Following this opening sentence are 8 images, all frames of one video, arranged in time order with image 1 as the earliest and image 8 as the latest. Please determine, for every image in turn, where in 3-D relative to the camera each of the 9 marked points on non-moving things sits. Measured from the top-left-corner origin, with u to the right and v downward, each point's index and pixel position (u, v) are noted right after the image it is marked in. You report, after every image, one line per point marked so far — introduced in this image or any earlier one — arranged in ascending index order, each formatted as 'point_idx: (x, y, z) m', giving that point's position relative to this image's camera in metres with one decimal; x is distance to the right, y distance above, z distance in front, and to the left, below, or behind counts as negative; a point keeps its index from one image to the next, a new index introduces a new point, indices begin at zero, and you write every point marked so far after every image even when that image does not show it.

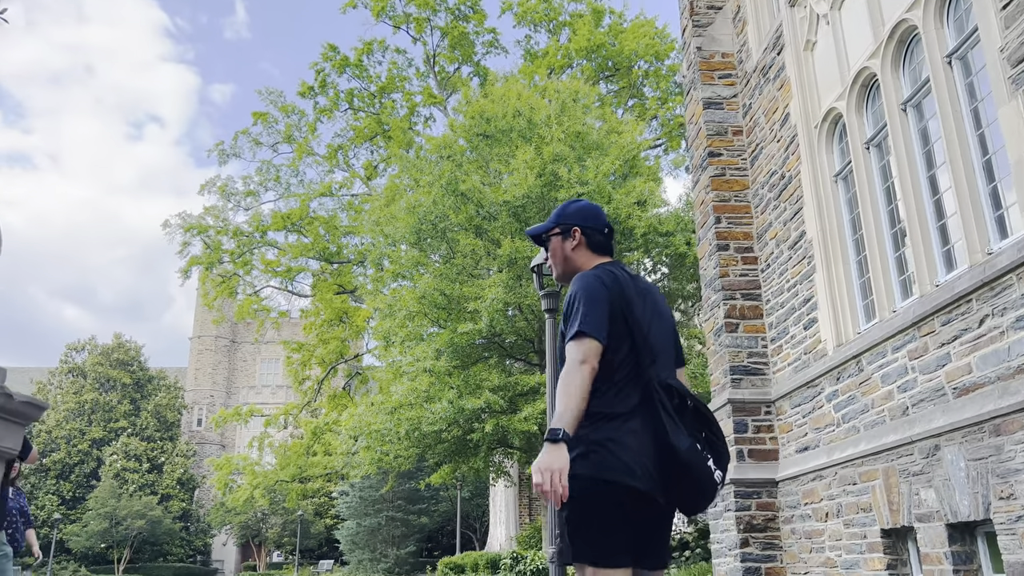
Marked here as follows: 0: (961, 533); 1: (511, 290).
0: (+2.4, -1.3, +4.5) m
1: (0.0, 0.0, +12.8) m
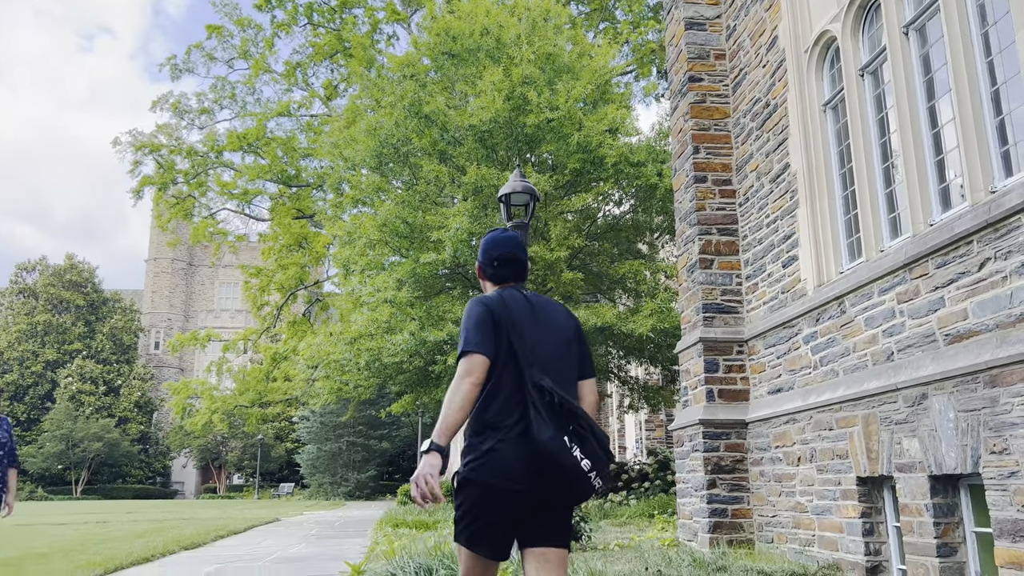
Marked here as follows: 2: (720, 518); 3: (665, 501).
0: (+2.3, -1.0, +4.3) m
1: (-0.5, +1.0, +12.3) m
2: (+1.6, -1.8, +6.5) m
3: (+2.2, -3.1, +11.9) m
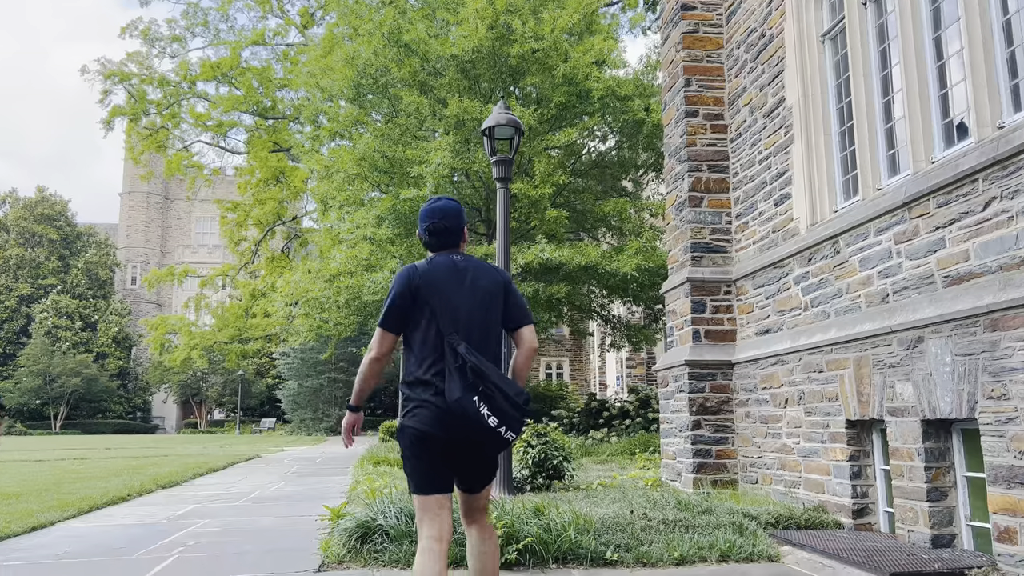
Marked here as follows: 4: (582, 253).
0: (+2.2, -0.7, +4.2) m
1: (-0.8, +2.0, +12.0) m
2: (+1.5, -1.3, +6.5) m
3: (+1.9, -2.2, +12.0) m
4: (+1.0, +0.5, +11.8) m
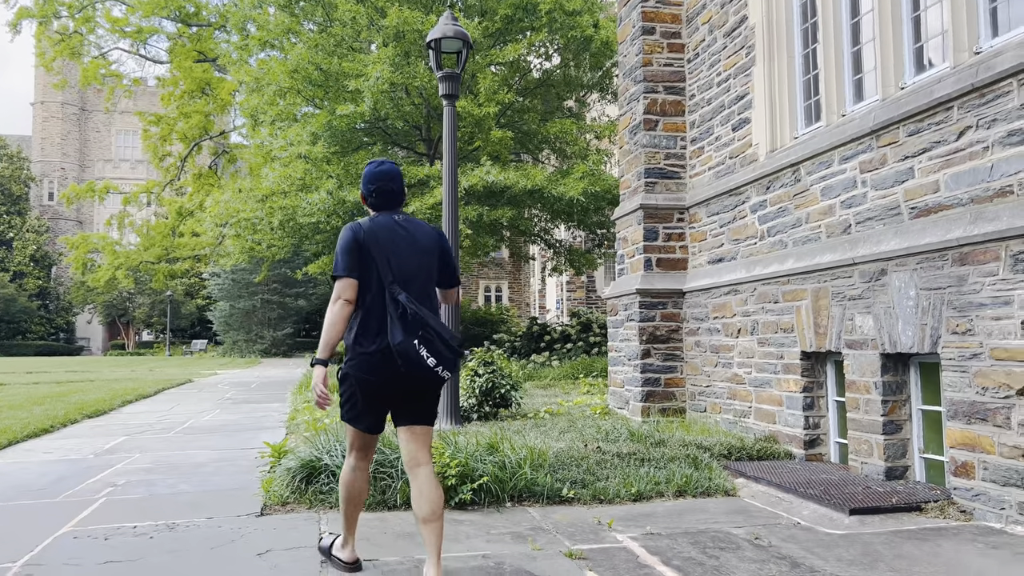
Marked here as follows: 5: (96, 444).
0: (+1.9, -0.4, +4.2) m
1: (-1.6, +3.0, +11.4) m
2: (+1.1, -0.8, +6.4) m
3: (+1.1, -1.1, +12.0) m
4: (+0.2, +1.6, +11.5) m
5: (-3.3, -1.2, +6.5) m
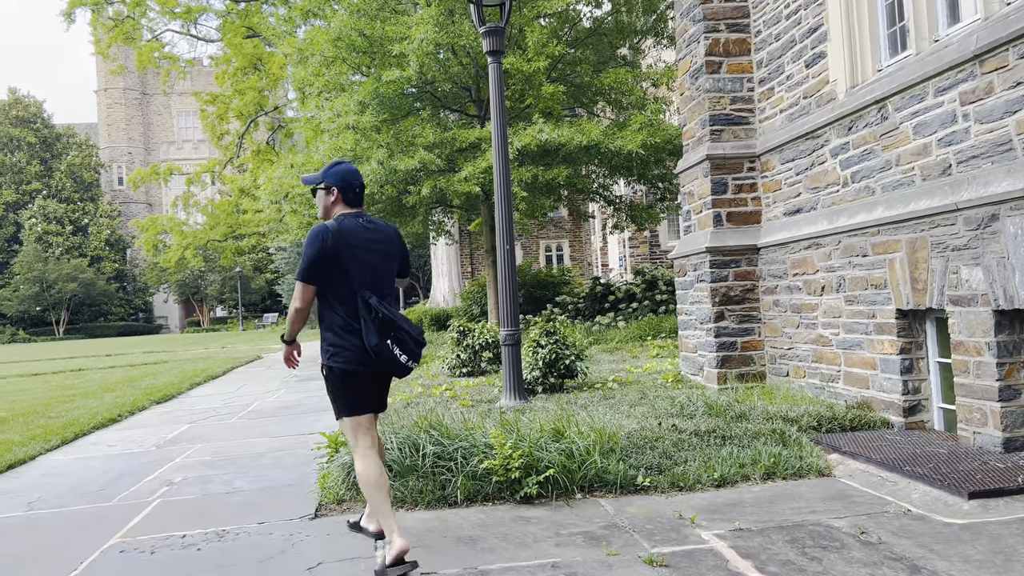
0: (+2.2, -0.1, +3.7) m
1: (-0.9, +3.5, +11.0) m
2: (+1.6, -0.5, +6.0) m
3: (+2.0, -0.5, +11.6) m
4: (+0.9, +2.1, +11.0) m
5: (-2.8, -1.1, +6.5) m
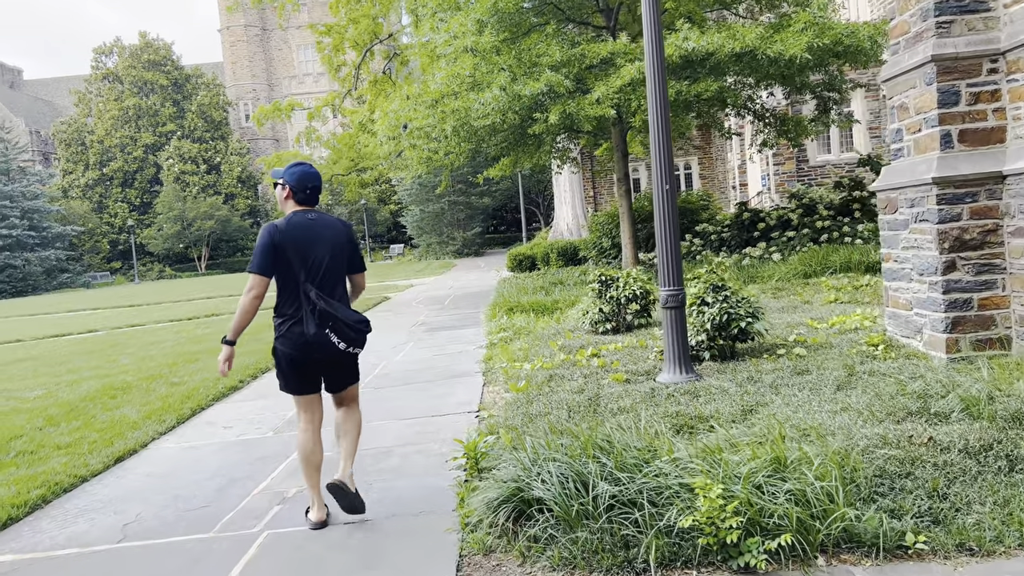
0: (+2.8, 0.0, +2.3) m
1: (+0.6, +4.2, +9.6) m
2: (+2.5, -0.1, +4.7) m
3: (+3.8, +0.4, +10.1) m
4: (+2.5, +2.9, +9.4) m
5: (-1.7, -0.9, +5.9) m
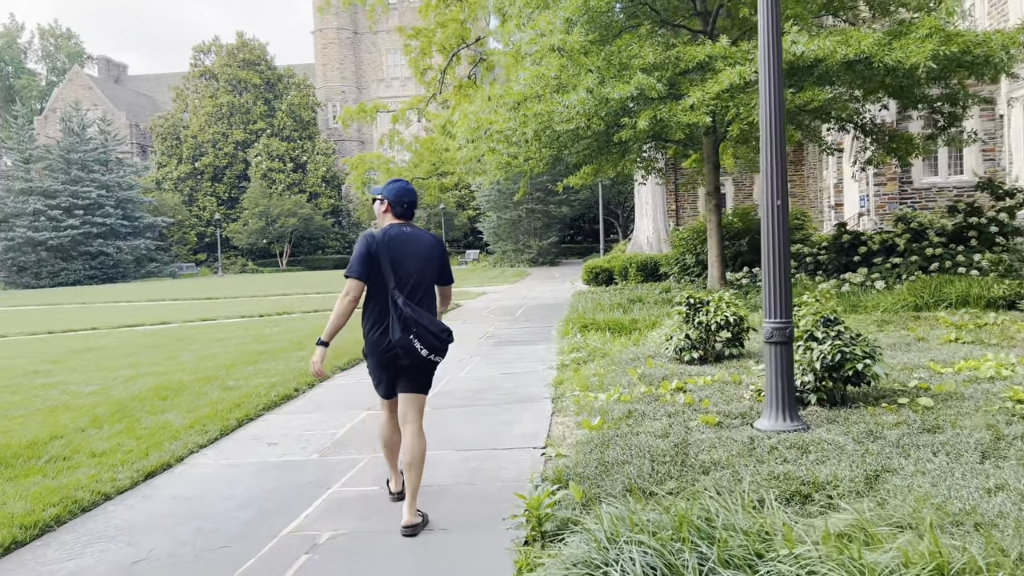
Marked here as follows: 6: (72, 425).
0: (+3.0, -0.3, +1.4) m
1: (+1.7, +4.0, +8.9) m
2: (+2.9, -0.4, +3.8) m
3: (+4.7, 0.0, +9.2) m
4: (+3.5, +2.6, +8.6) m
5: (-1.2, -0.9, +5.4) m
6: (-3.0, -0.9, +5.7) m
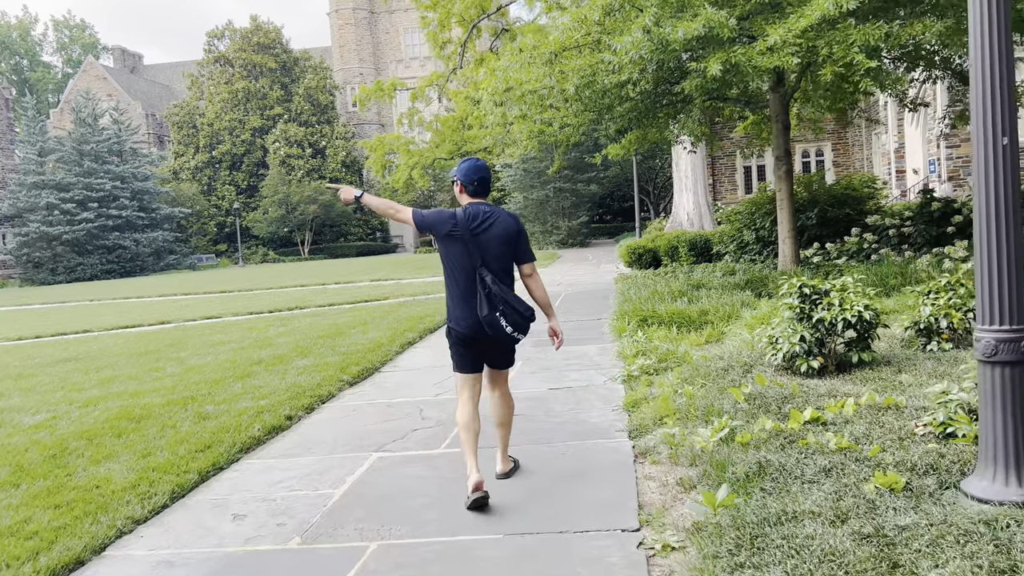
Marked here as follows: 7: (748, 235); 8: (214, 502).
0: (+3.2, -0.2, -0.2) m
1: (+2.0, +4.1, +7.2) m
2: (+3.2, -0.3, +2.2) m
3: (+5.1, +0.3, +7.5) m
4: (+3.8, +2.8, +6.9) m
5: (-0.9, -0.9, +3.9) m
6: (-2.7, -1.0, +4.2) m
7: (+3.7, +0.8, +12.8) m
8: (-1.3, -0.9, +3.7) m
